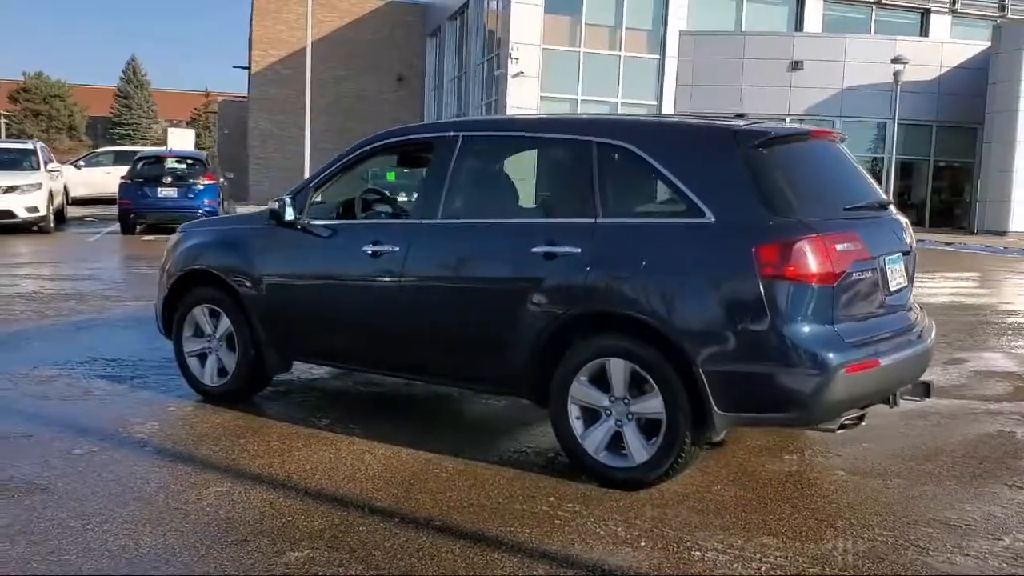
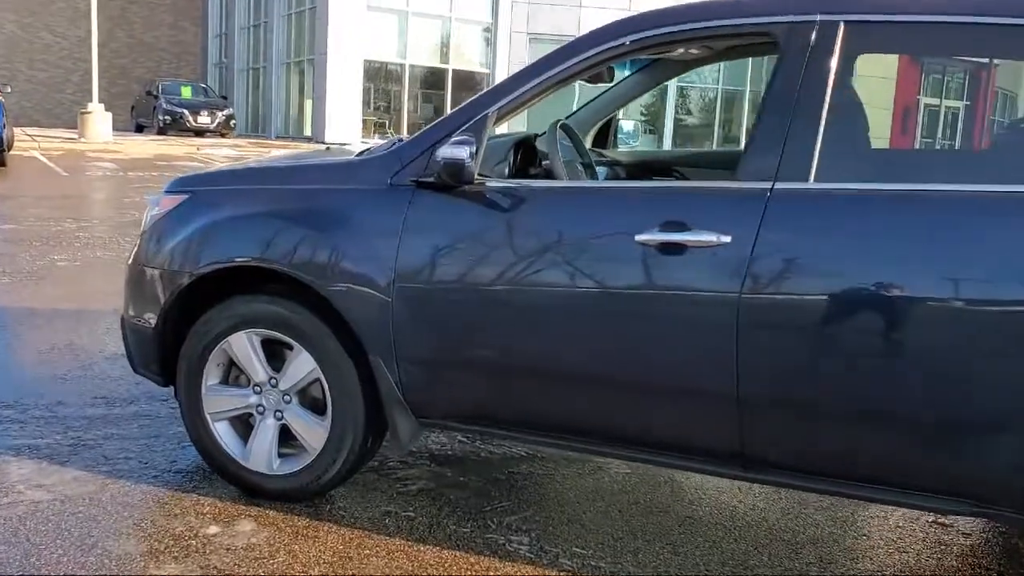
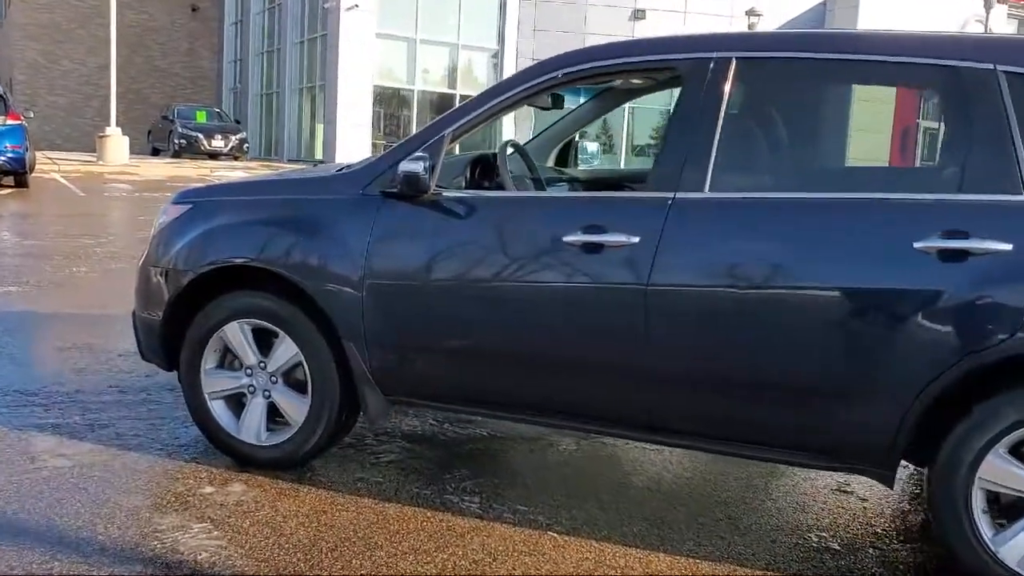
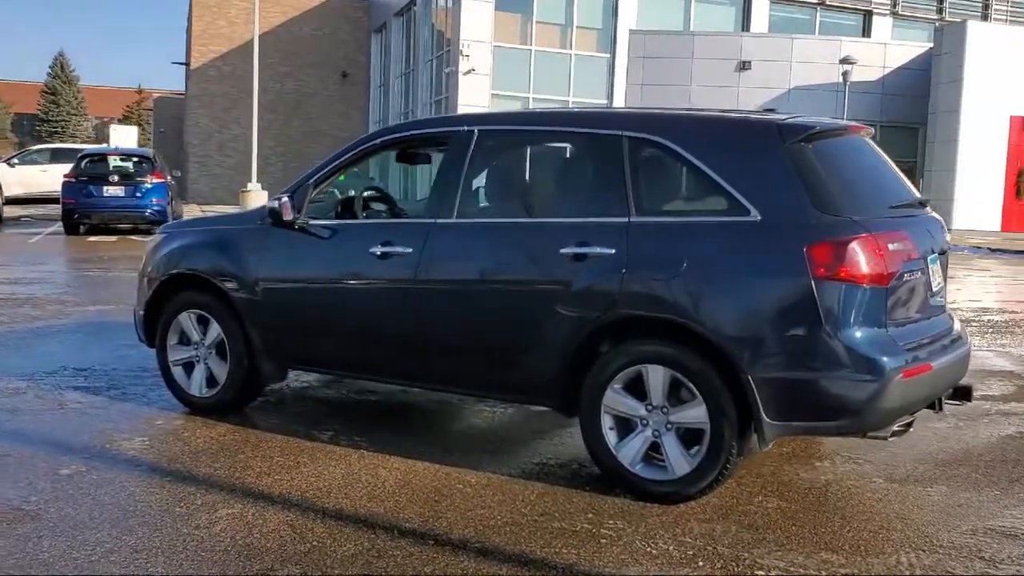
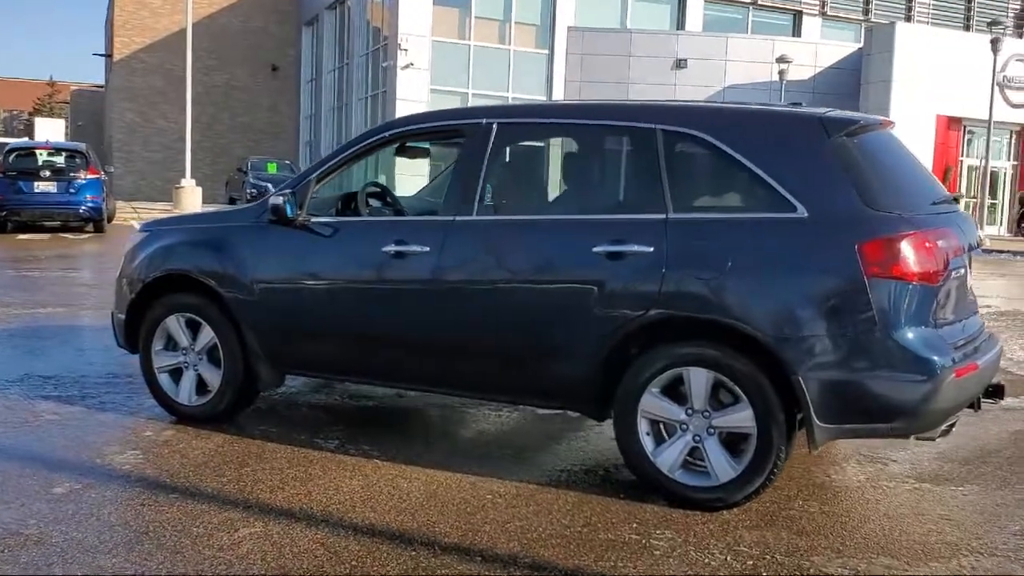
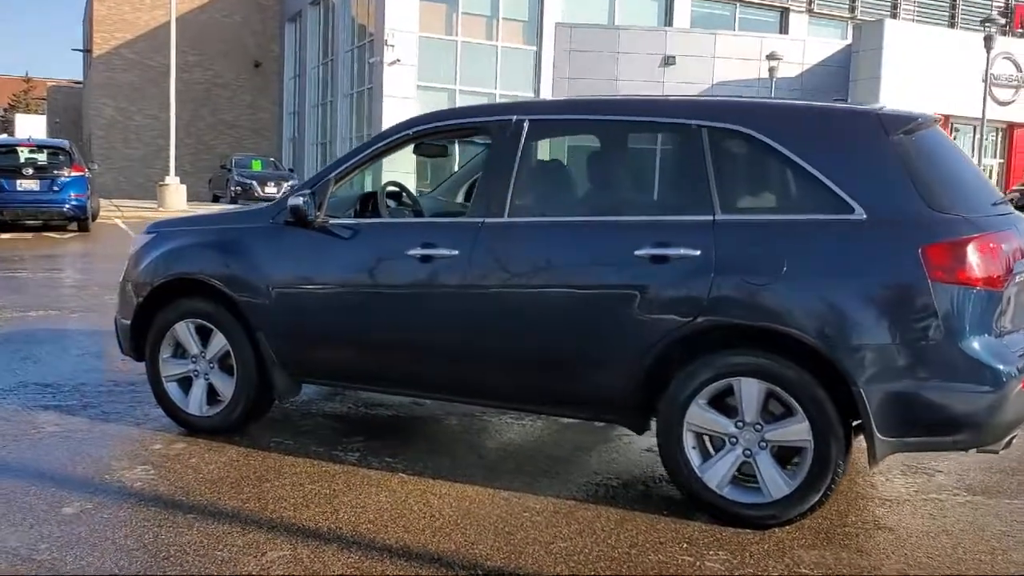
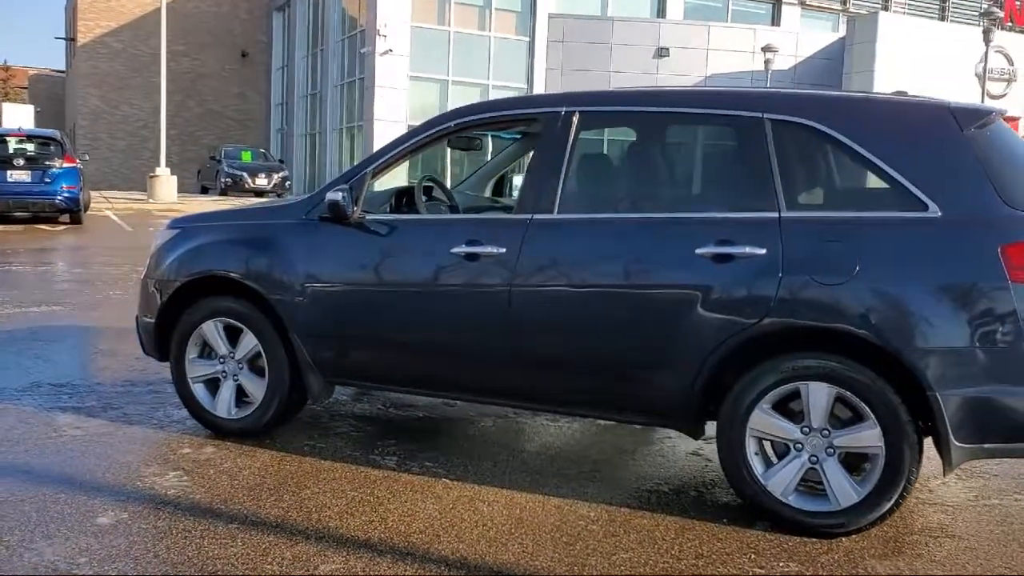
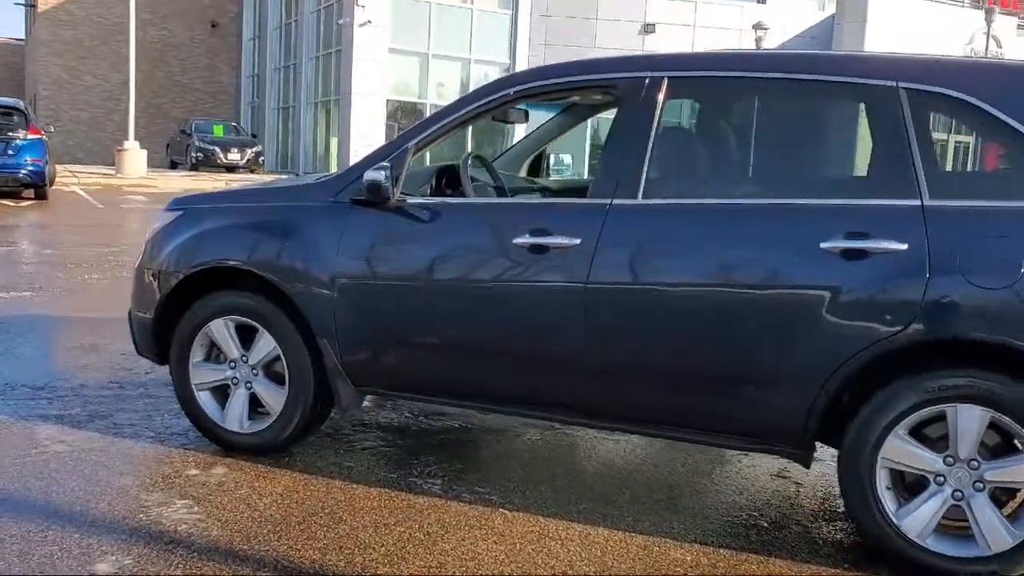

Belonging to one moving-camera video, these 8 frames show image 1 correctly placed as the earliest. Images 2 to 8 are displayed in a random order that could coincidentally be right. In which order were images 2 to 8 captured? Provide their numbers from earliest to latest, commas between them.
4, 5, 6, 7, 8, 3, 2
